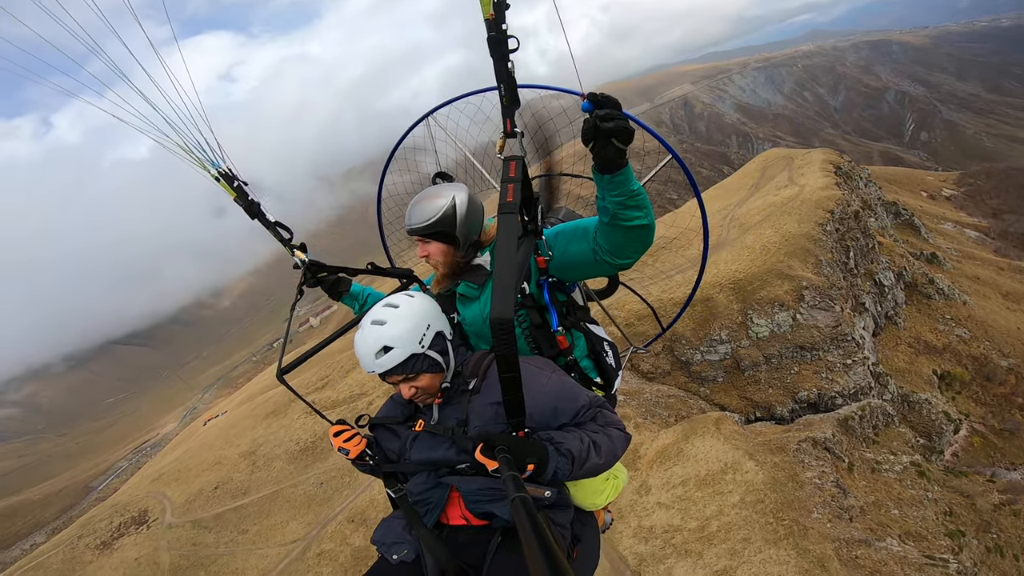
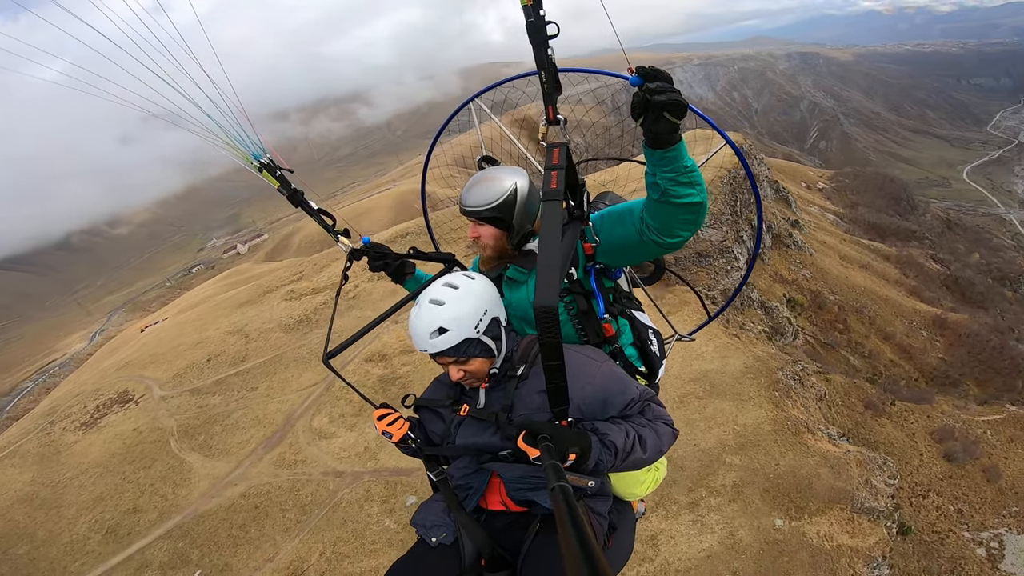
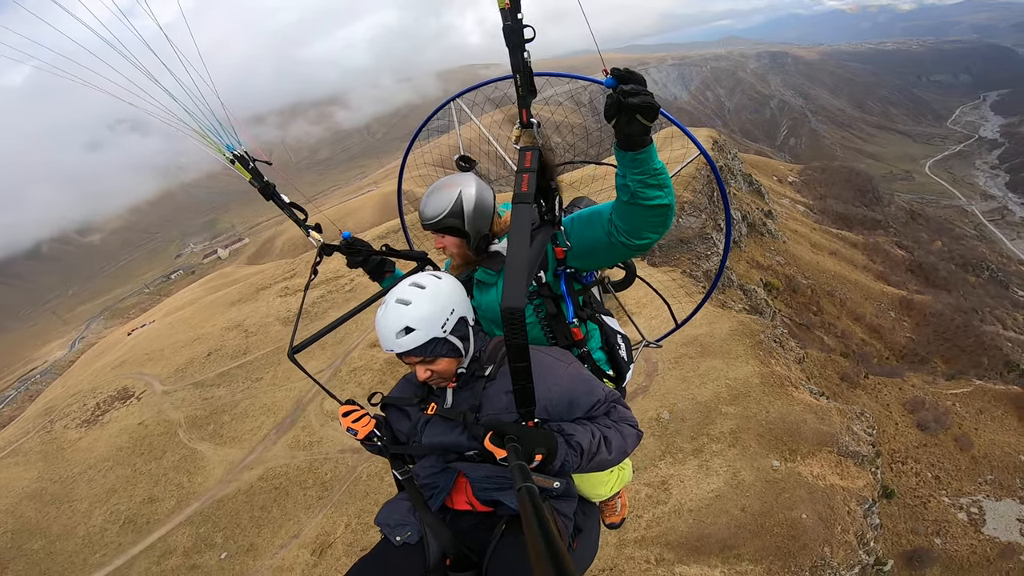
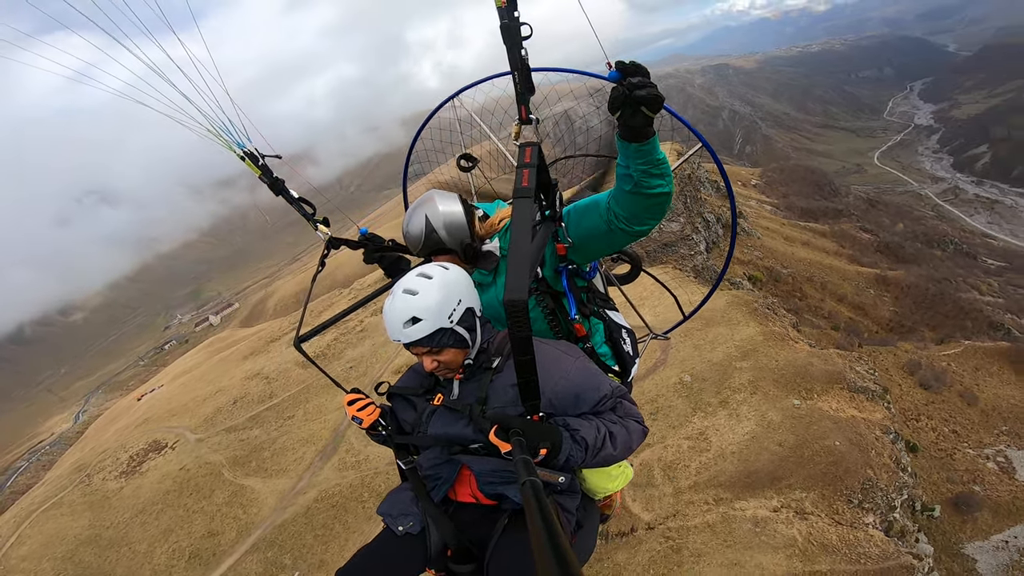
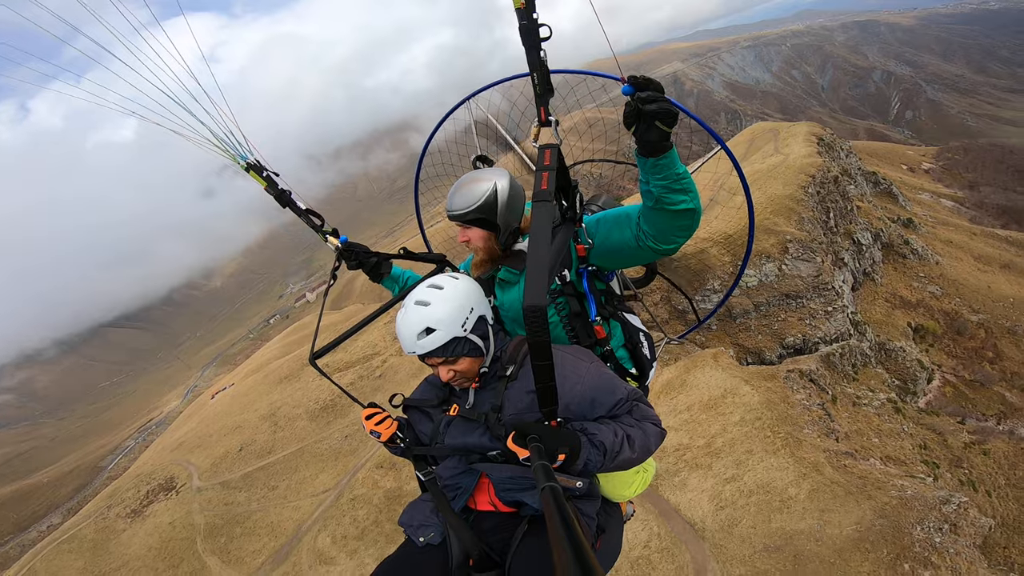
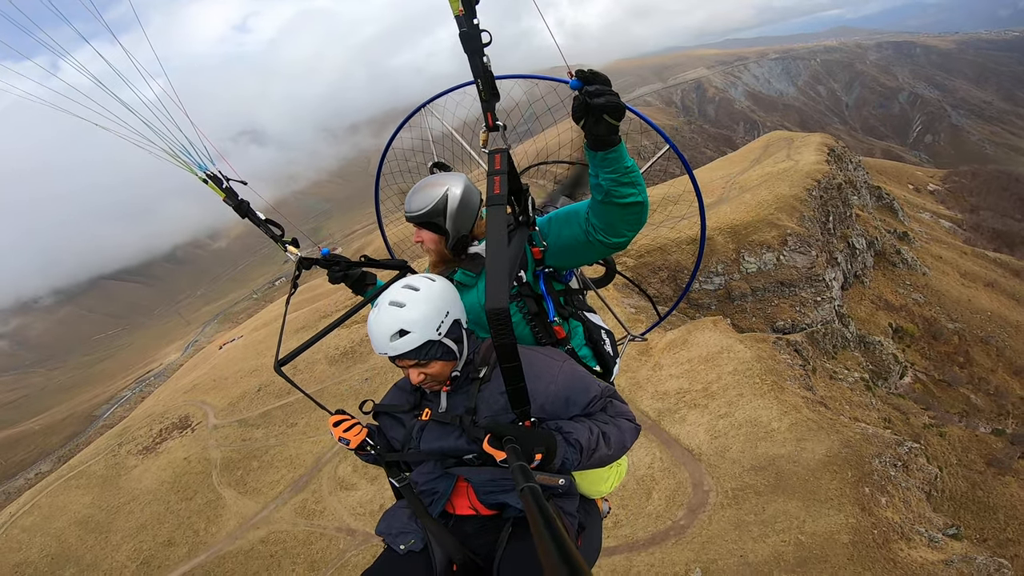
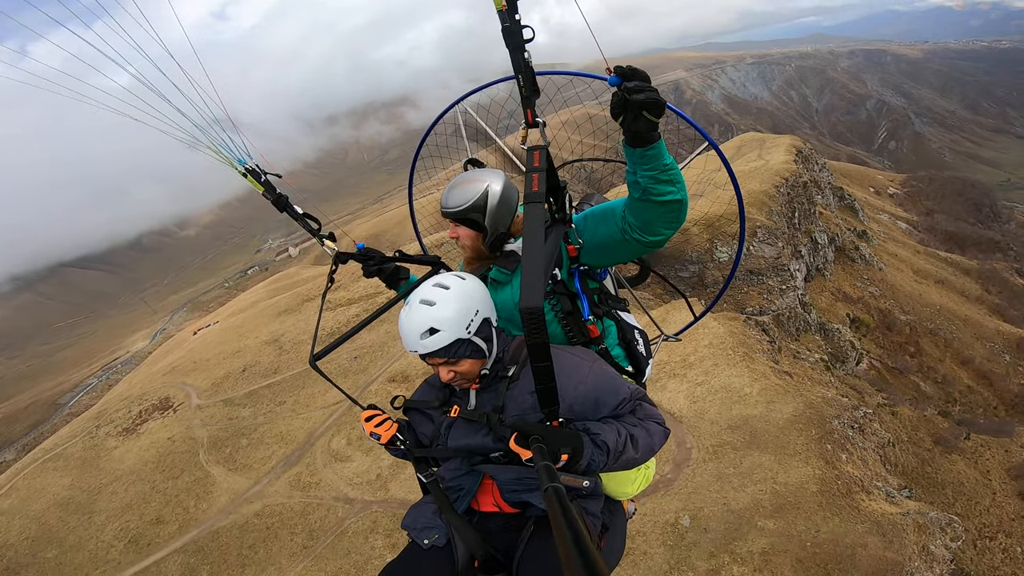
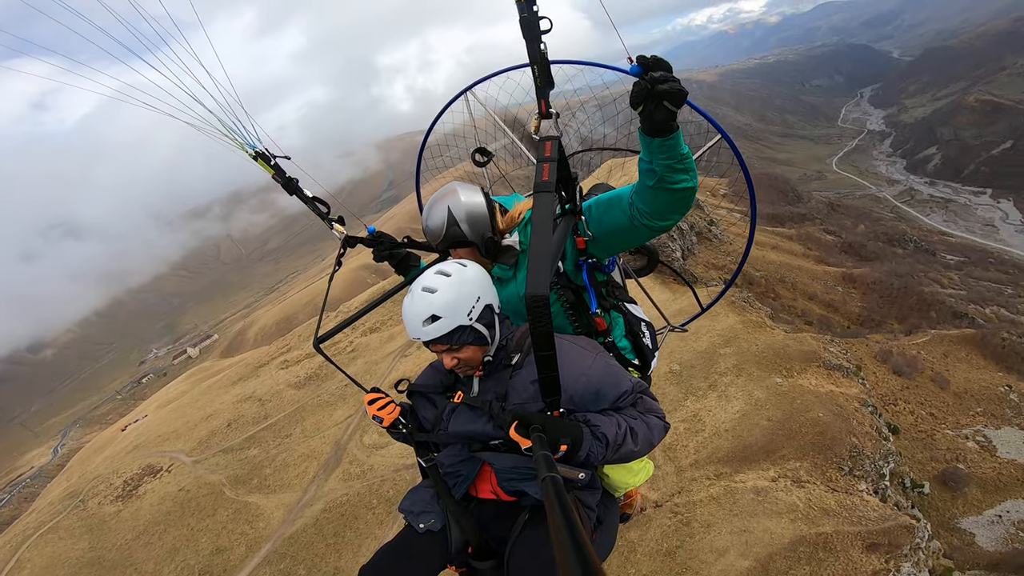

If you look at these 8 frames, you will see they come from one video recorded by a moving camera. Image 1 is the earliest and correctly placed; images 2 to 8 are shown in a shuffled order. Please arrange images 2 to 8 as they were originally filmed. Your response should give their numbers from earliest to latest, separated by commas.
5, 6, 7, 2, 3, 4, 8
